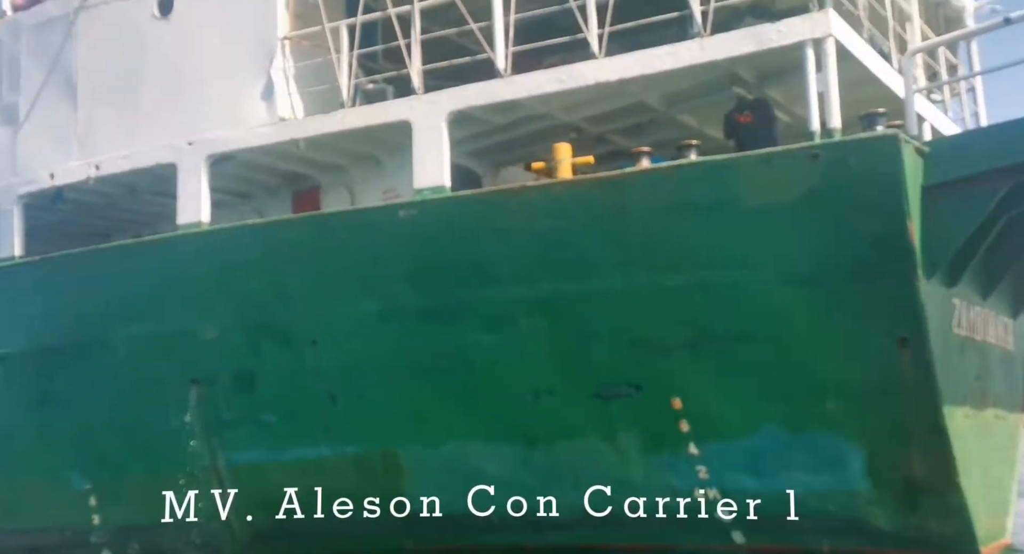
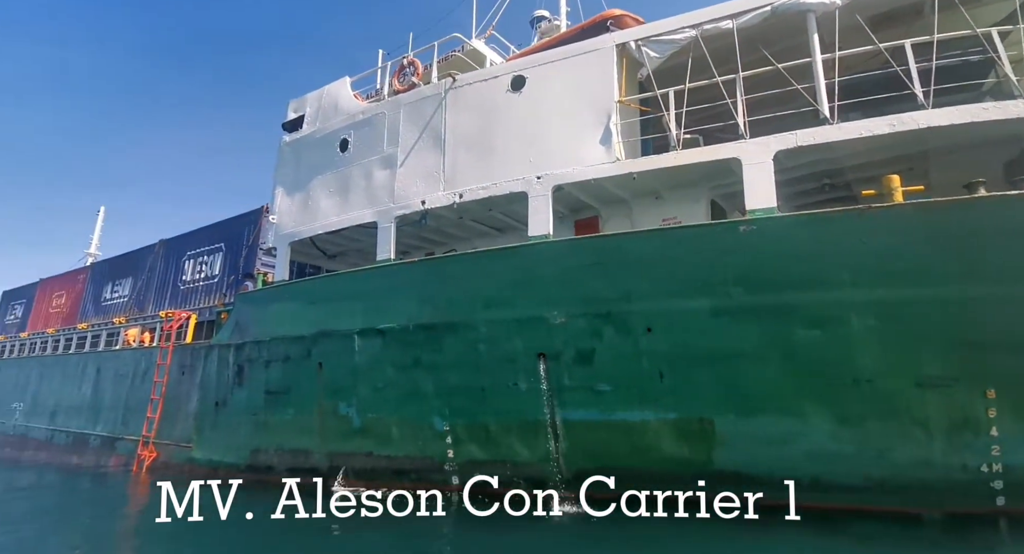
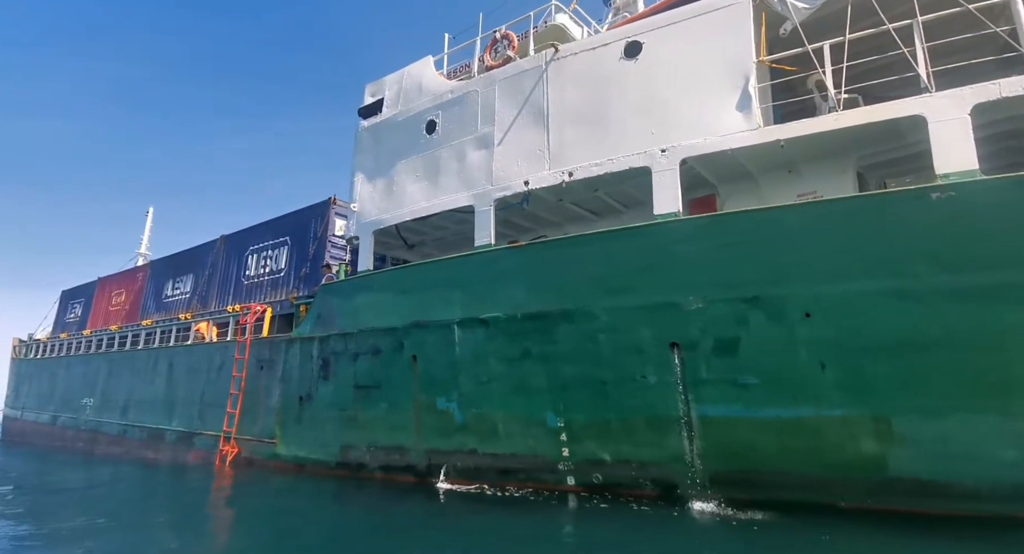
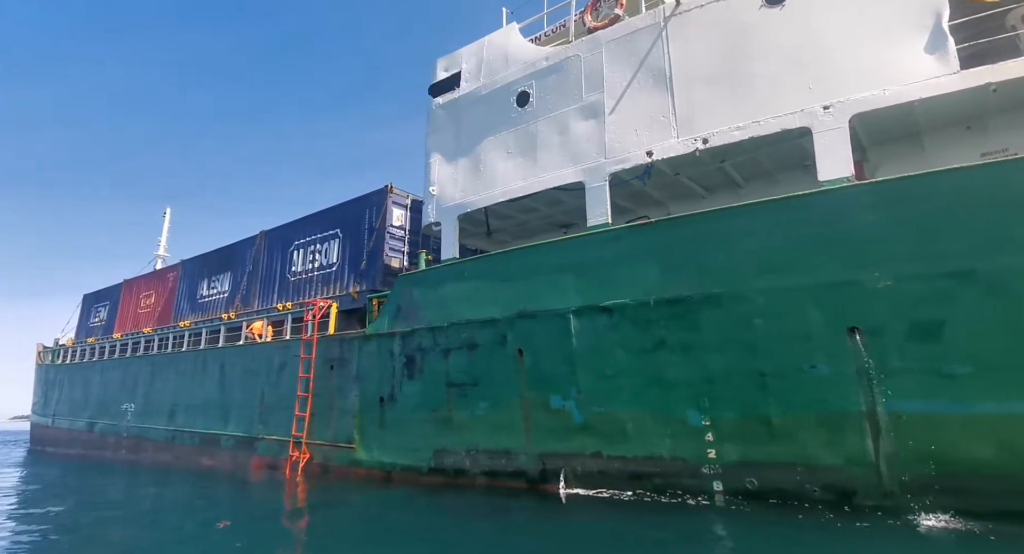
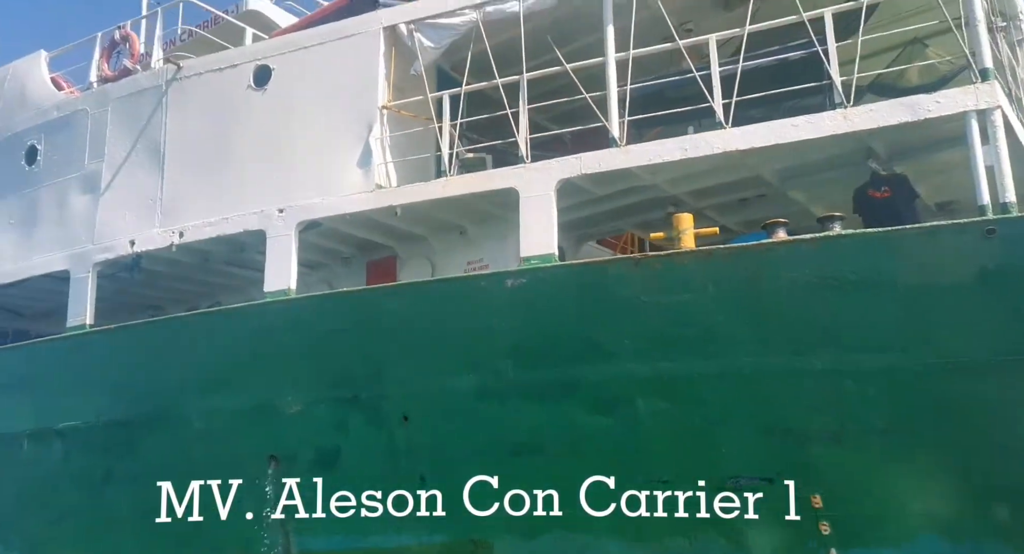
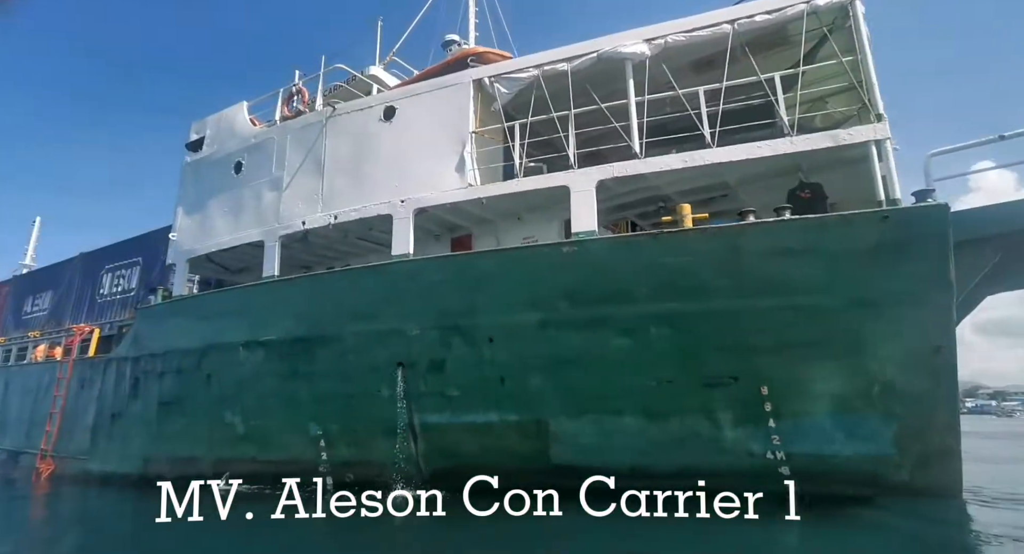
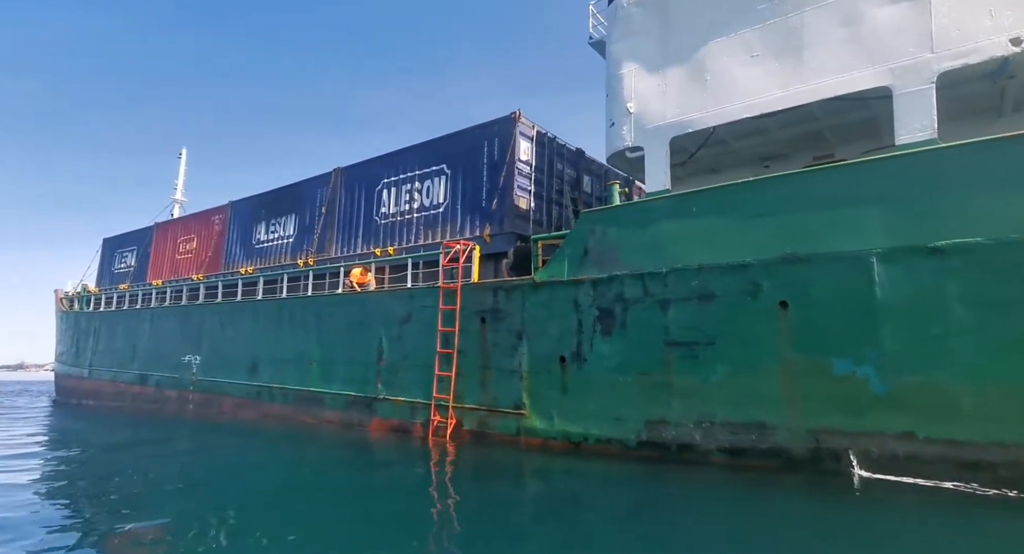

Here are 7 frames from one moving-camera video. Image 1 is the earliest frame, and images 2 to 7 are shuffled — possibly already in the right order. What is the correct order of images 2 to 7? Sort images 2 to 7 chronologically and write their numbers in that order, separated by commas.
5, 6, 2, 3, 4, 7
